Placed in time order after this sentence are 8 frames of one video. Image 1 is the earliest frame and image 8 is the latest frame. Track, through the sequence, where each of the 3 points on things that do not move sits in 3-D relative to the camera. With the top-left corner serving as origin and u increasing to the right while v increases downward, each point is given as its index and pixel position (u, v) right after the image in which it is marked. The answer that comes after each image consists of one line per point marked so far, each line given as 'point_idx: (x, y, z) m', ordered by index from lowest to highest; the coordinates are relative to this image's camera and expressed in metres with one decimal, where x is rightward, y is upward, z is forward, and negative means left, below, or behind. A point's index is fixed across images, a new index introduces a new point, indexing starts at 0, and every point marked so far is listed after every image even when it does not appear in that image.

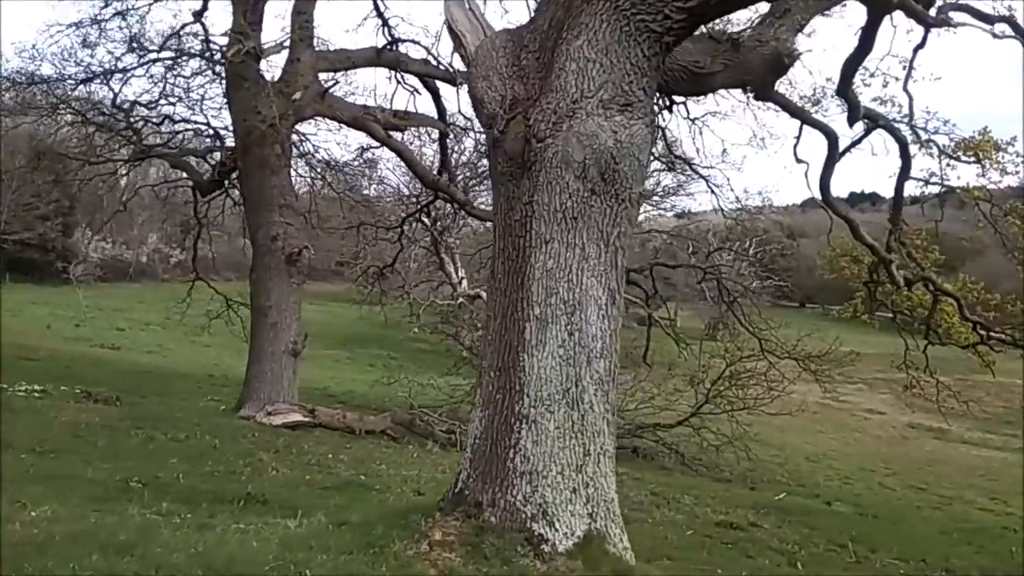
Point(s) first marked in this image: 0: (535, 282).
0: (+0.1, 0.0, +4.3) m
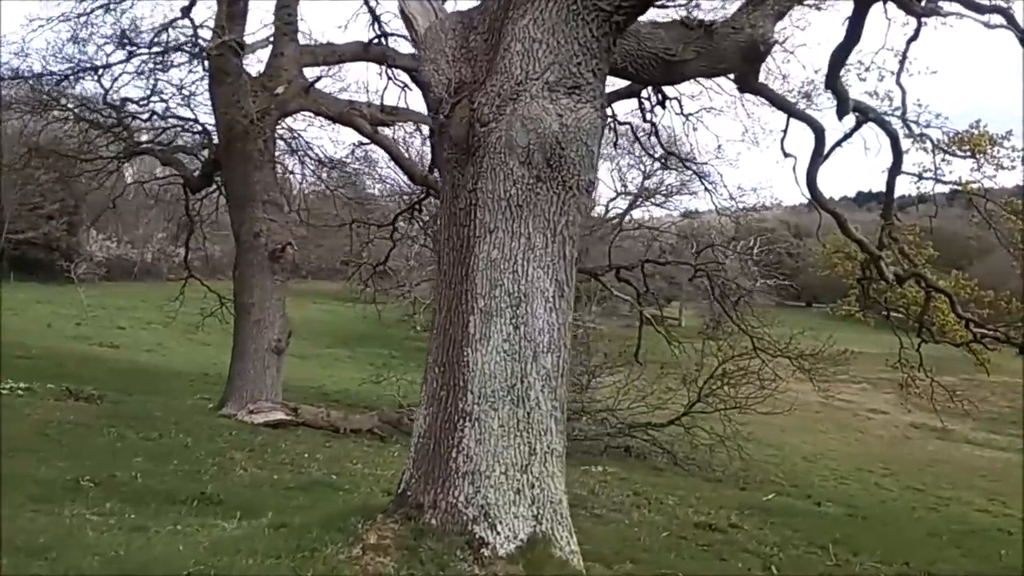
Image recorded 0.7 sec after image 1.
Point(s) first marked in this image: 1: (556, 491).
0: (-0.2, +0.1, +4.1) m
1: (+0.2, -1.0, +4.1) m
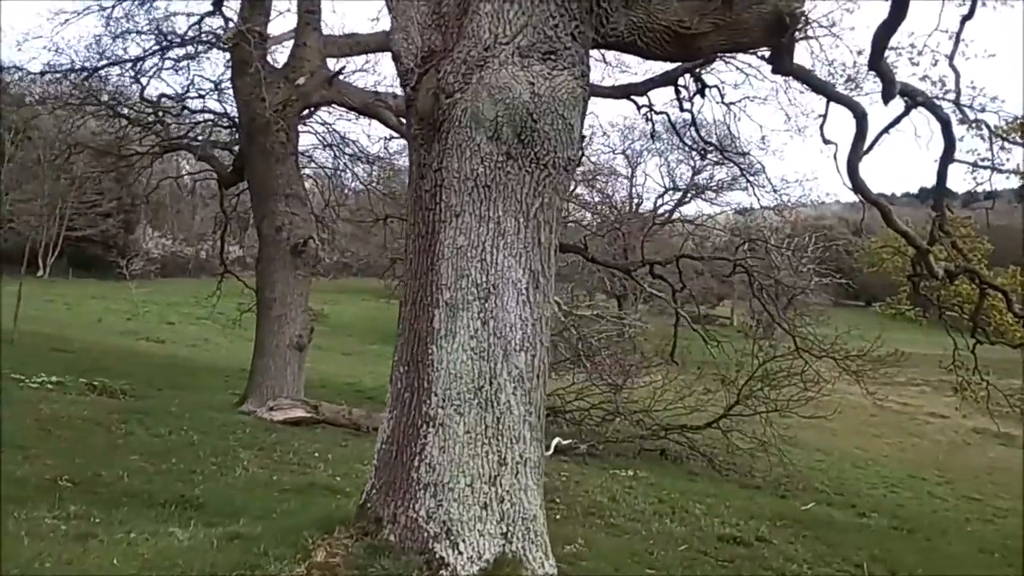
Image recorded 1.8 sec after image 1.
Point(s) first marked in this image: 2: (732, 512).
0: (-0.3, +0.1, +3.7) m
1: (+0.1, -0.9, +3.7) m
2: (+2.3, -2.3, +9.0) m
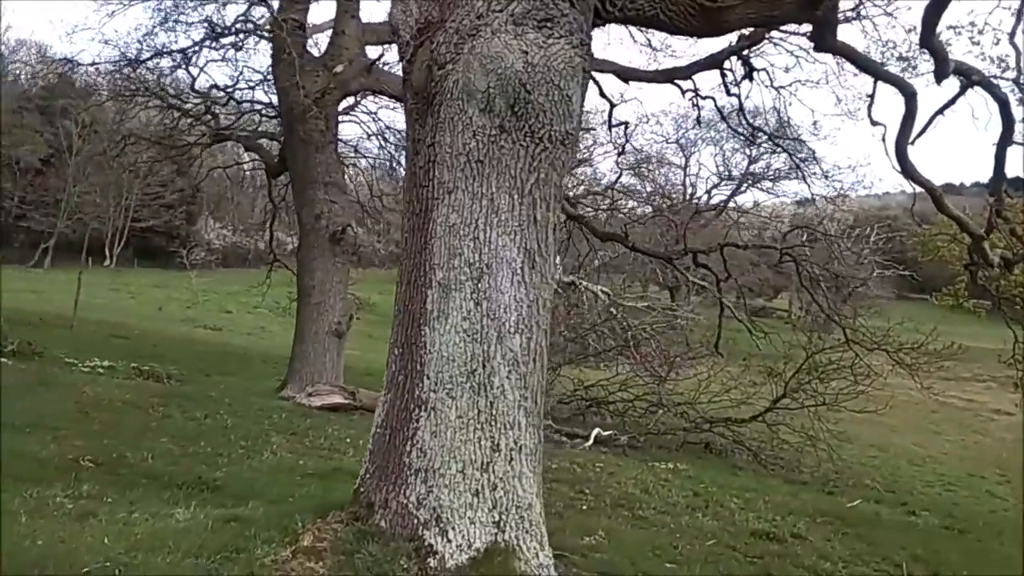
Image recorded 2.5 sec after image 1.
0: (-0.3, +0.2, +3.6) m
1: (+0.1, -0.9, +3.6) m
2: (+2.6, -2.2, +8.7) m
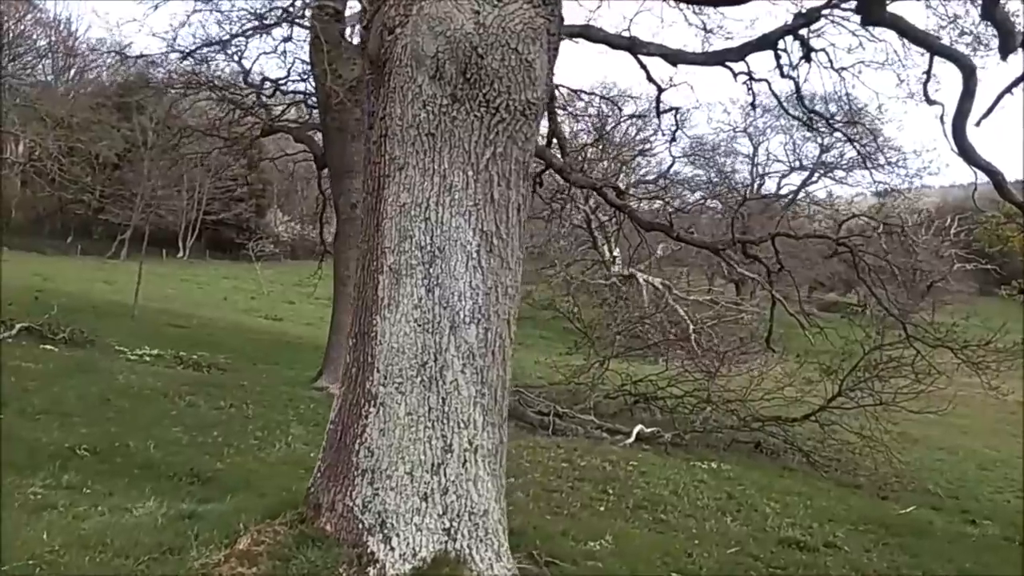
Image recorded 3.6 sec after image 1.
0: (-0.5, +0.3, +3.3) m
1: (-0.1, -0.8, +3.3) m
2: (+2.8, -2.1, +8.2) m
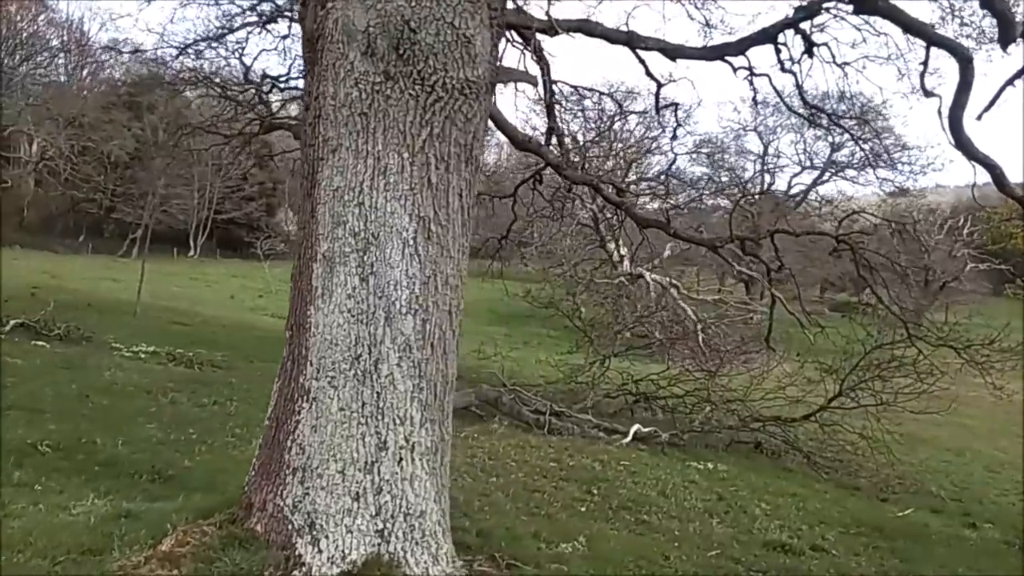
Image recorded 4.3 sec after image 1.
0: (-0.7, +0.3, +3.1) m
1: (-0.3, -0.8, +3.1) m
2: (+2.7, -2.1, +8.0) m
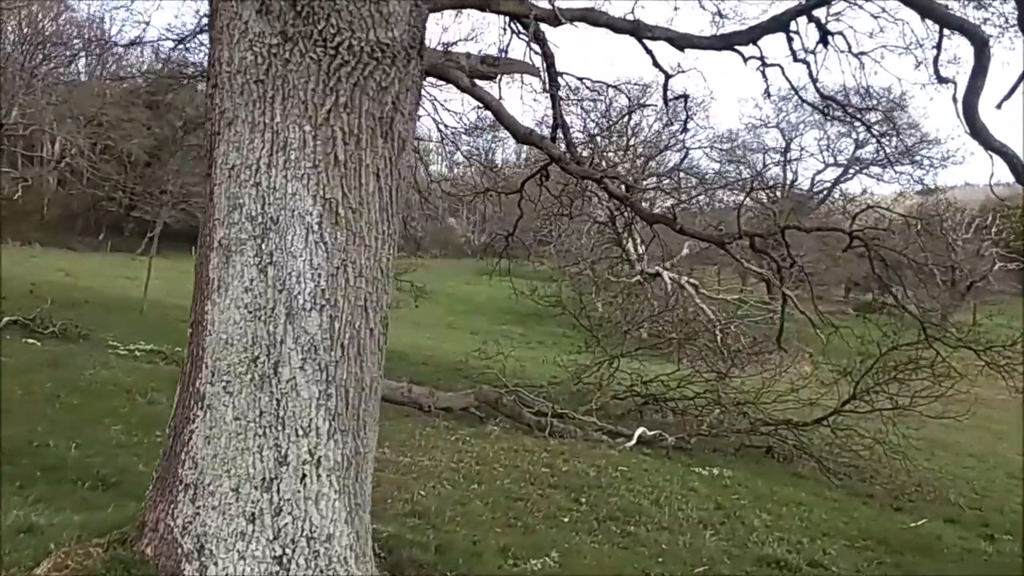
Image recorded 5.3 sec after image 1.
0: (-0.9, +0.3, +2.8) m
1: (-0.6, -0.7, +2.7) m
2: (+2.6, -2.1, +7.5) m
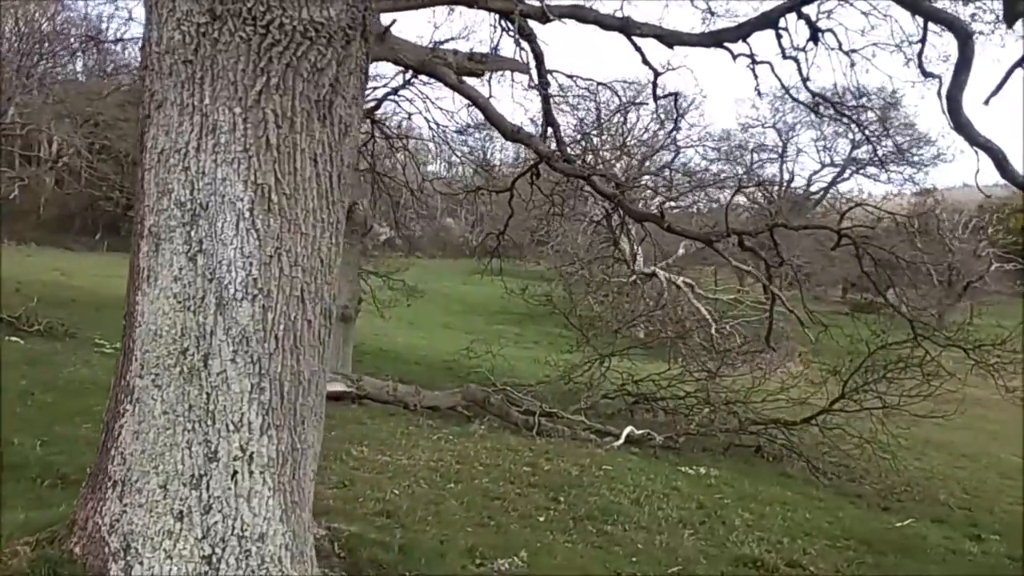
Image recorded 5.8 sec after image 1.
0: (-1.1, +0.4, +2.7) m
1: (-0.8, -0.7, +2.6) m
2: (+2.4, -2.1, +7.4) m
